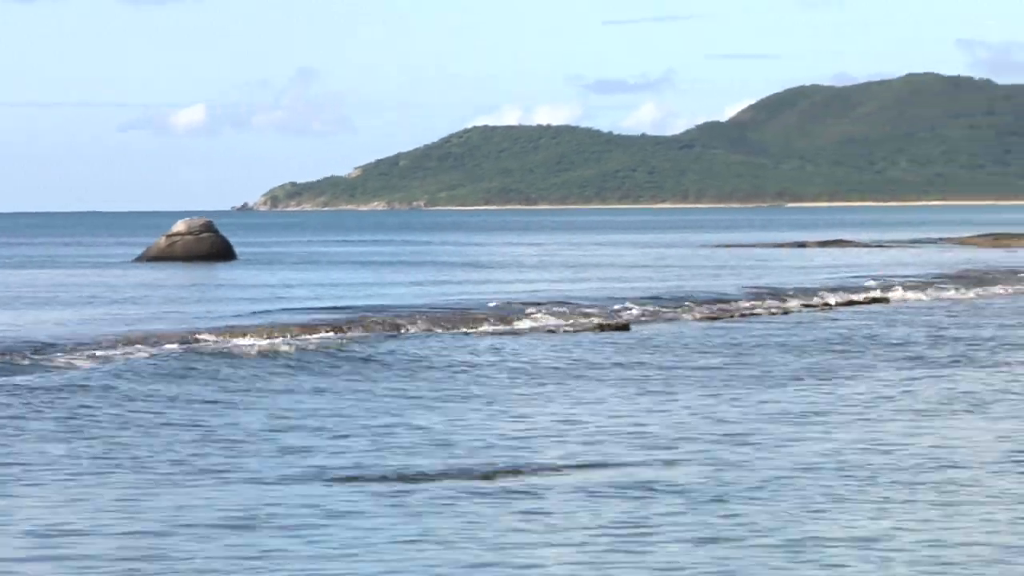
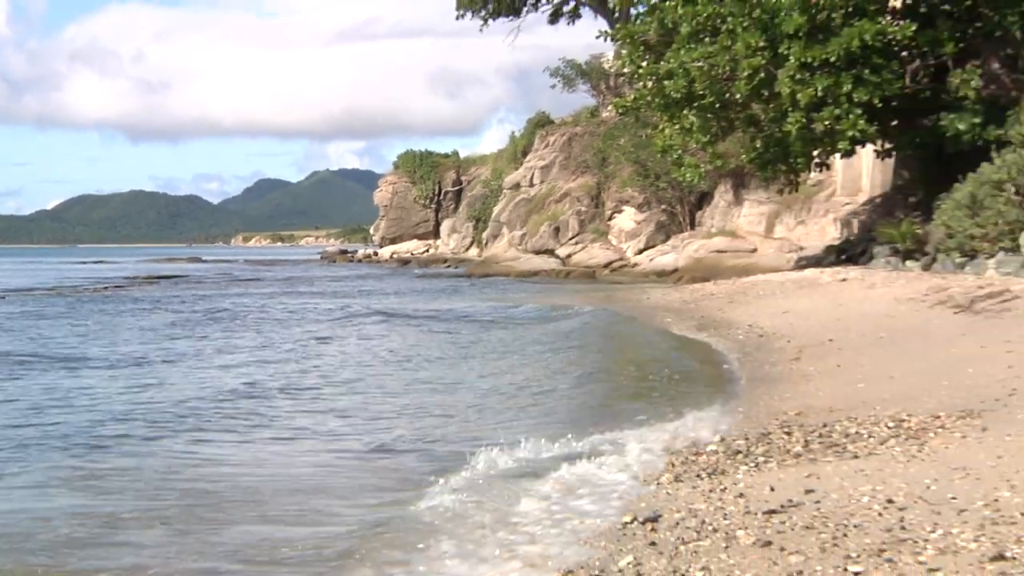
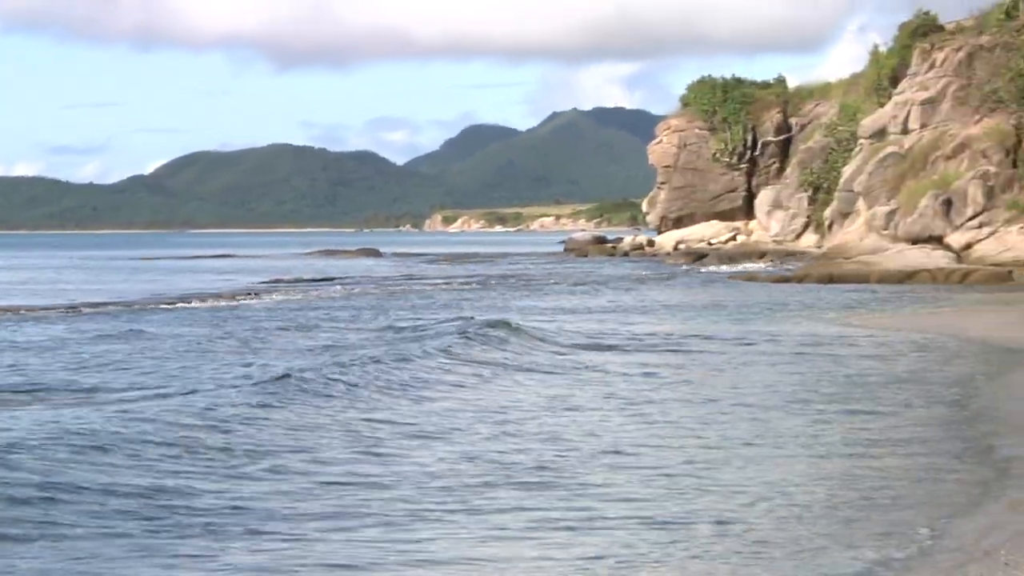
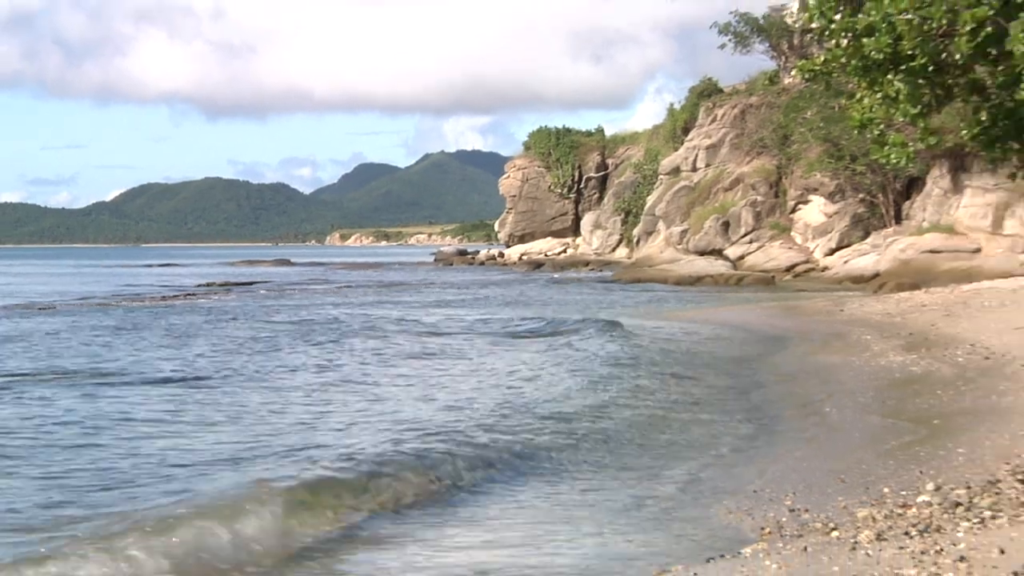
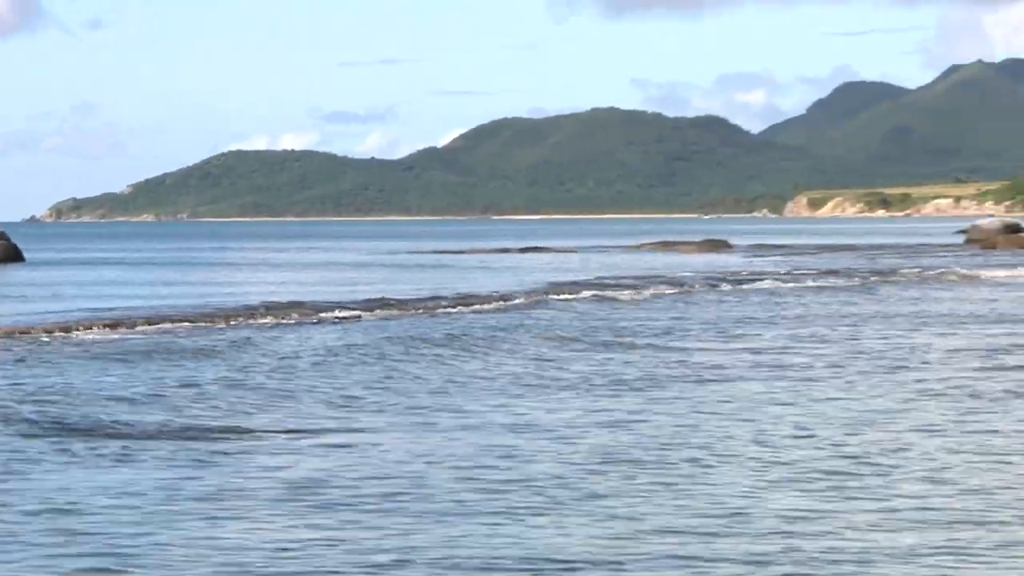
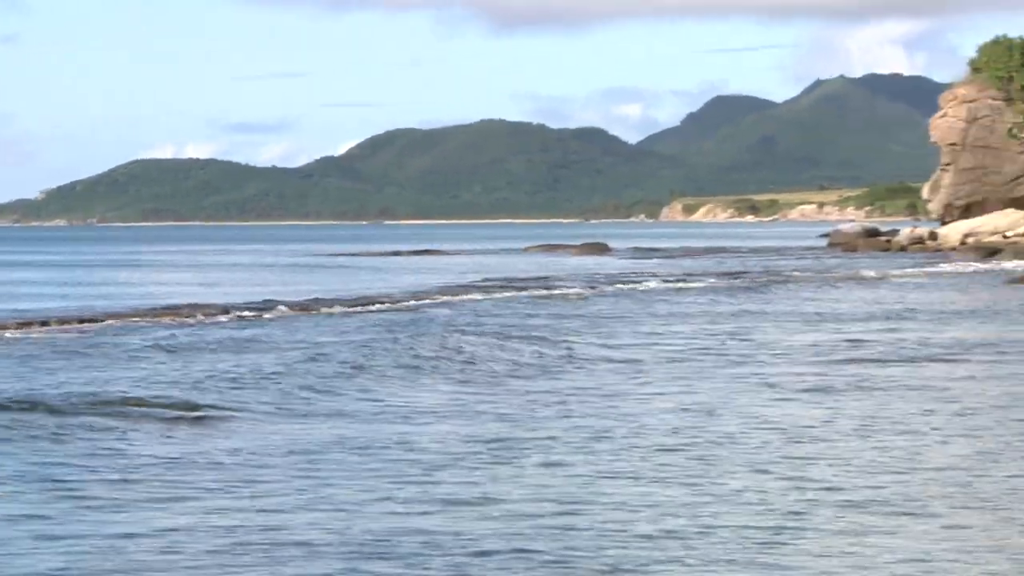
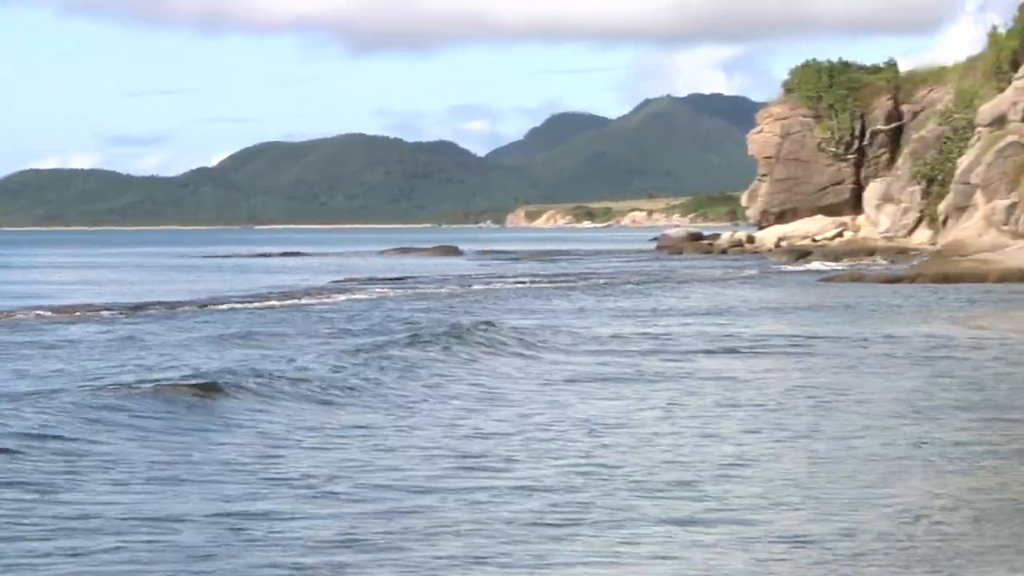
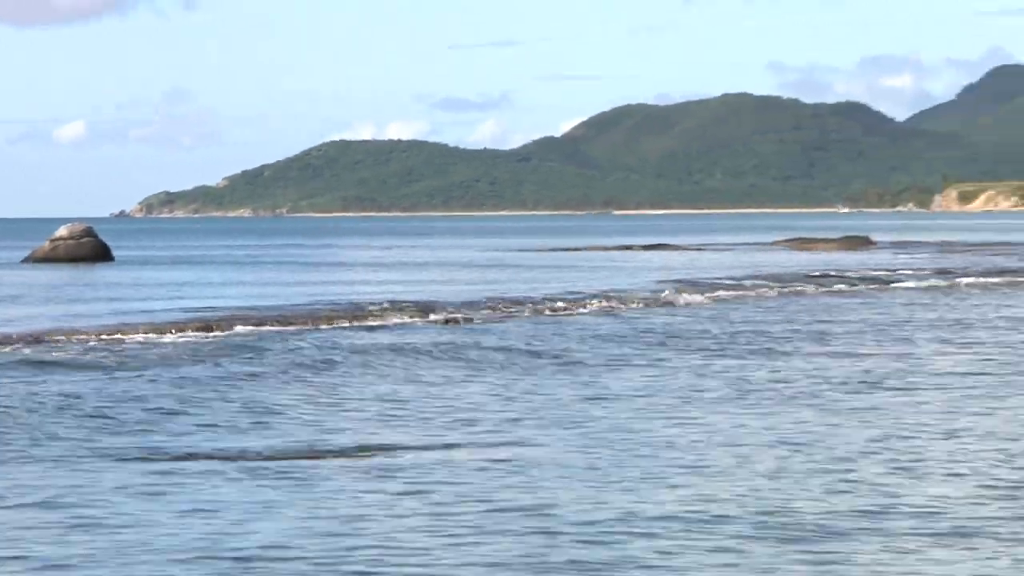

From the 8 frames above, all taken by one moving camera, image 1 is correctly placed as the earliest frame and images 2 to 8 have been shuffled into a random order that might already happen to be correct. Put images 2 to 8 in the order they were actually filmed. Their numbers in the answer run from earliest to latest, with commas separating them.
8, 5, 6, 7, 3, 4, 2
